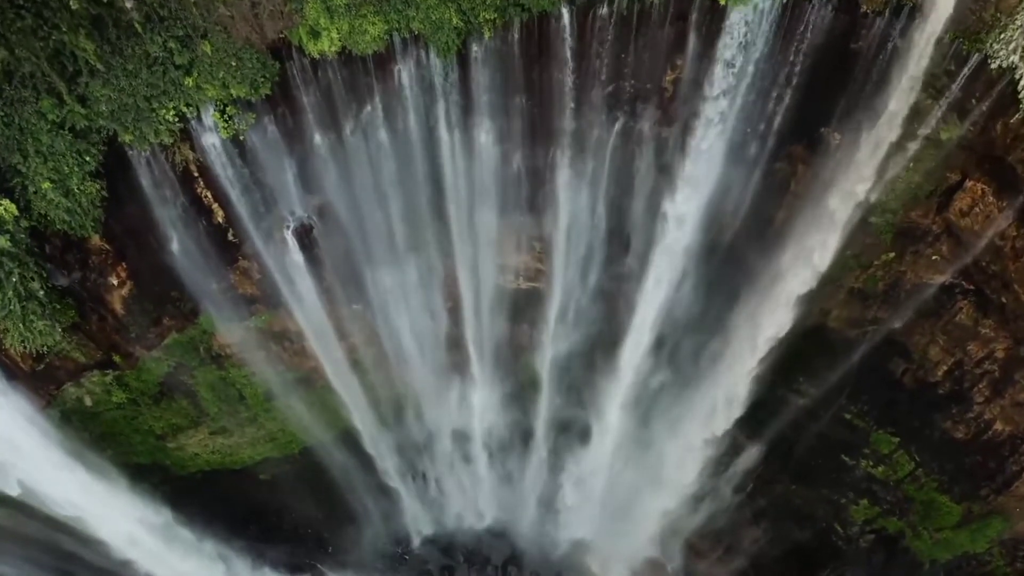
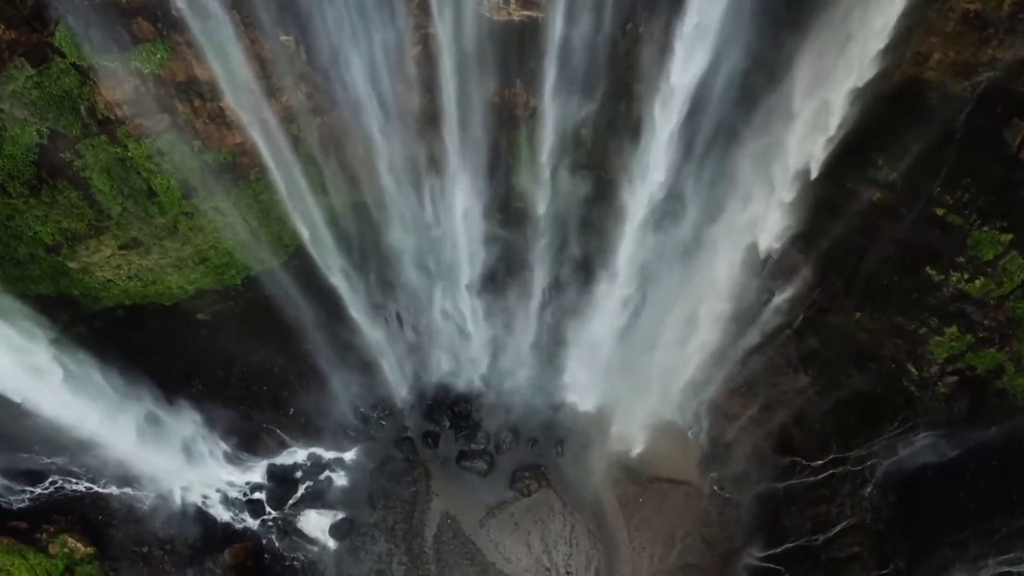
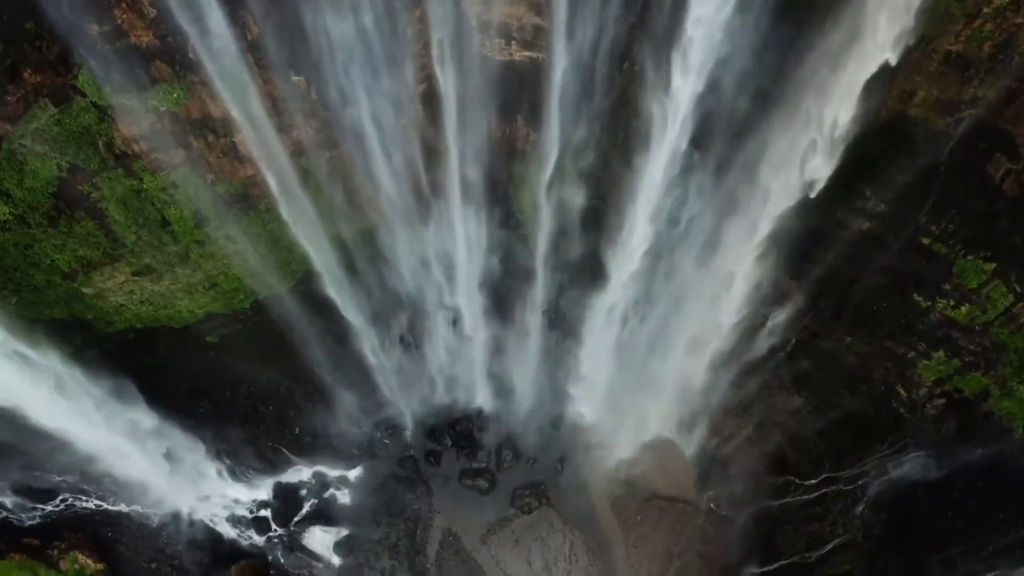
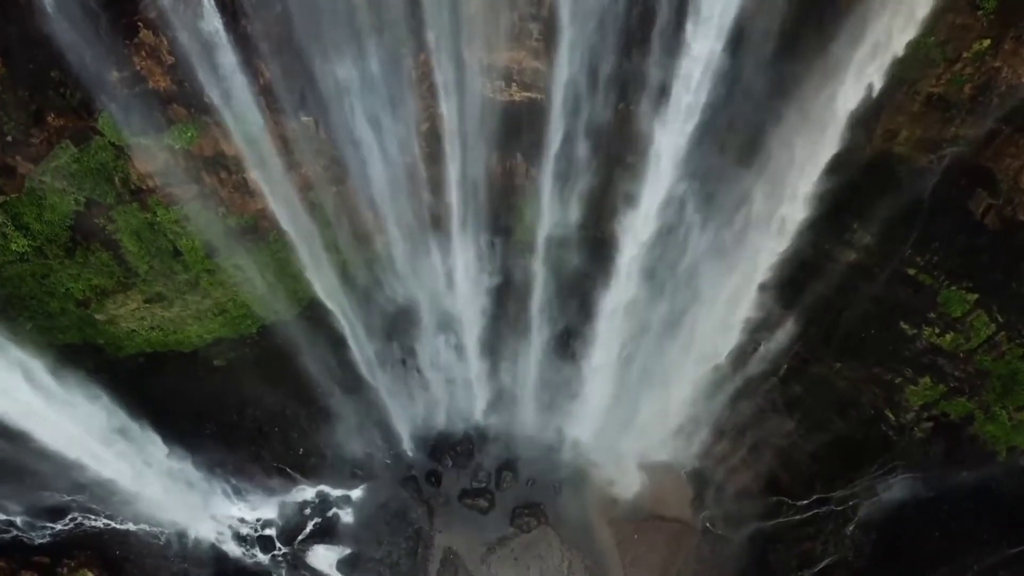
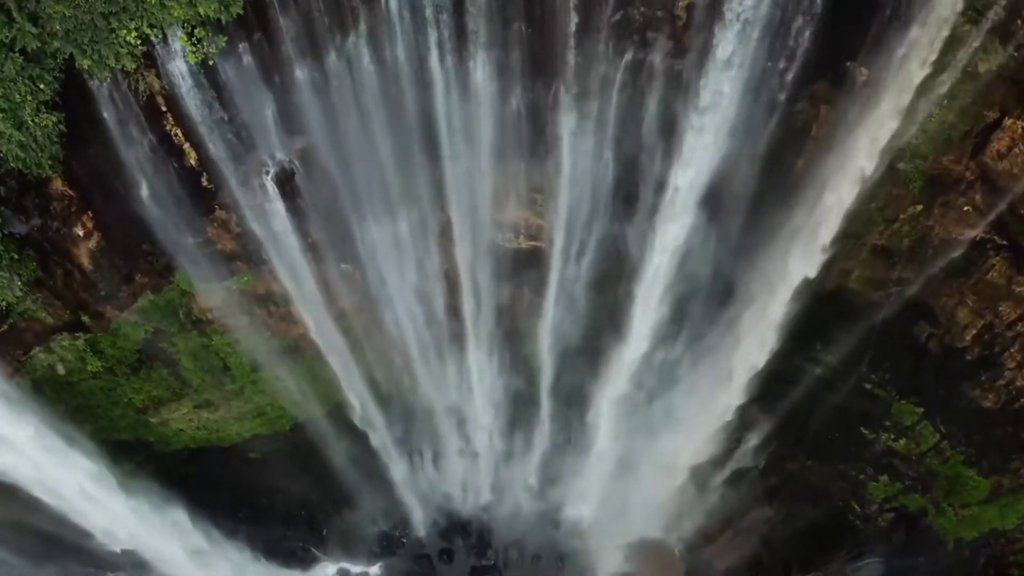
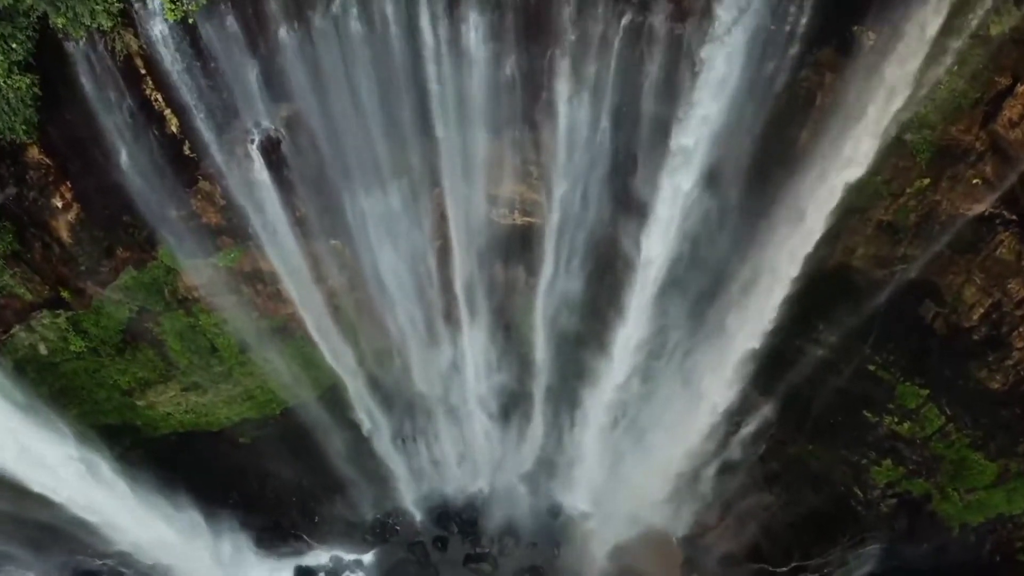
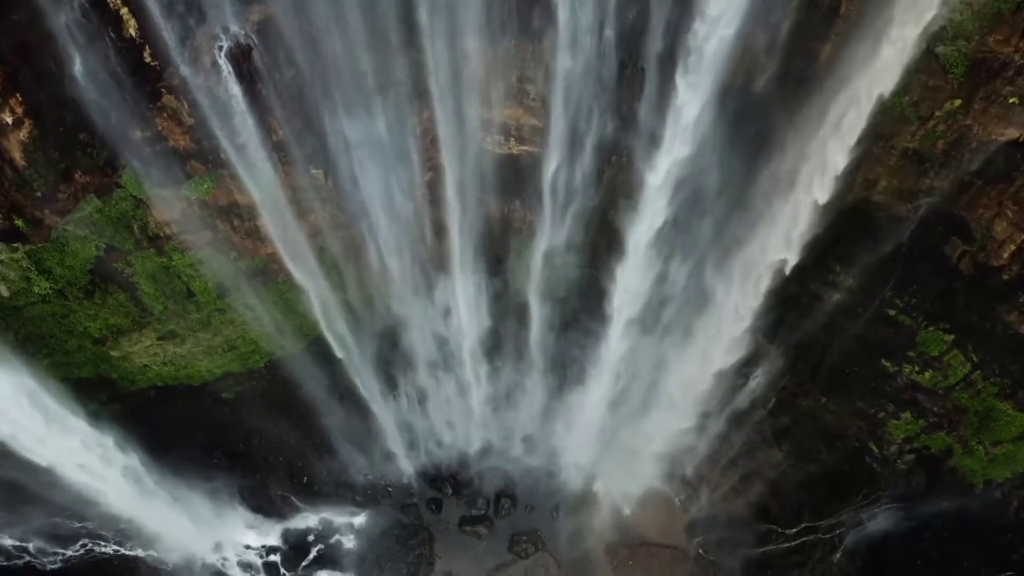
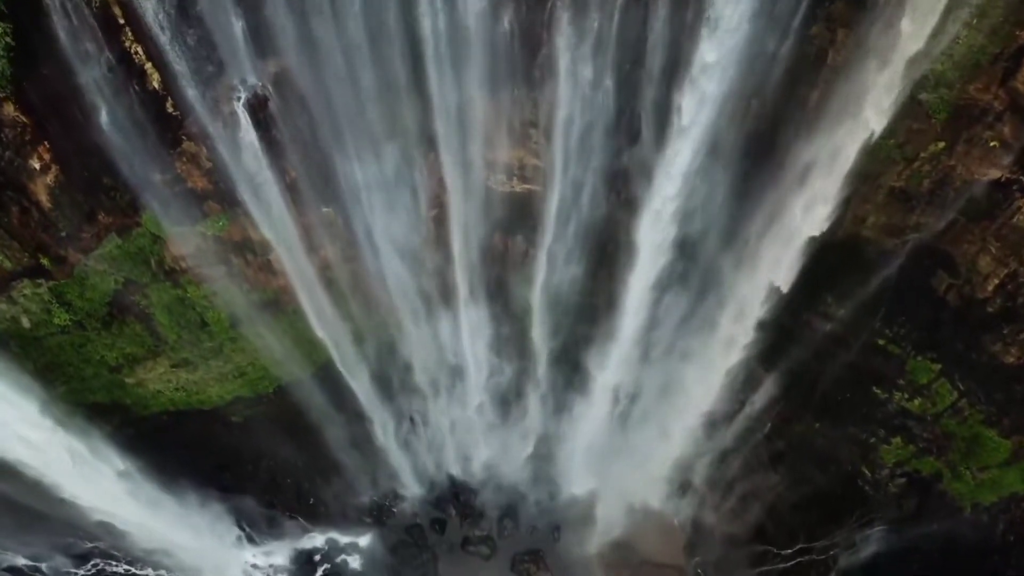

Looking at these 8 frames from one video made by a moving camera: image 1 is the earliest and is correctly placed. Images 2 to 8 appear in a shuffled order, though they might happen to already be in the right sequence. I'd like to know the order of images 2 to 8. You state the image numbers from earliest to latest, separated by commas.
5, 6, 8, 7, 4, 3, 2
